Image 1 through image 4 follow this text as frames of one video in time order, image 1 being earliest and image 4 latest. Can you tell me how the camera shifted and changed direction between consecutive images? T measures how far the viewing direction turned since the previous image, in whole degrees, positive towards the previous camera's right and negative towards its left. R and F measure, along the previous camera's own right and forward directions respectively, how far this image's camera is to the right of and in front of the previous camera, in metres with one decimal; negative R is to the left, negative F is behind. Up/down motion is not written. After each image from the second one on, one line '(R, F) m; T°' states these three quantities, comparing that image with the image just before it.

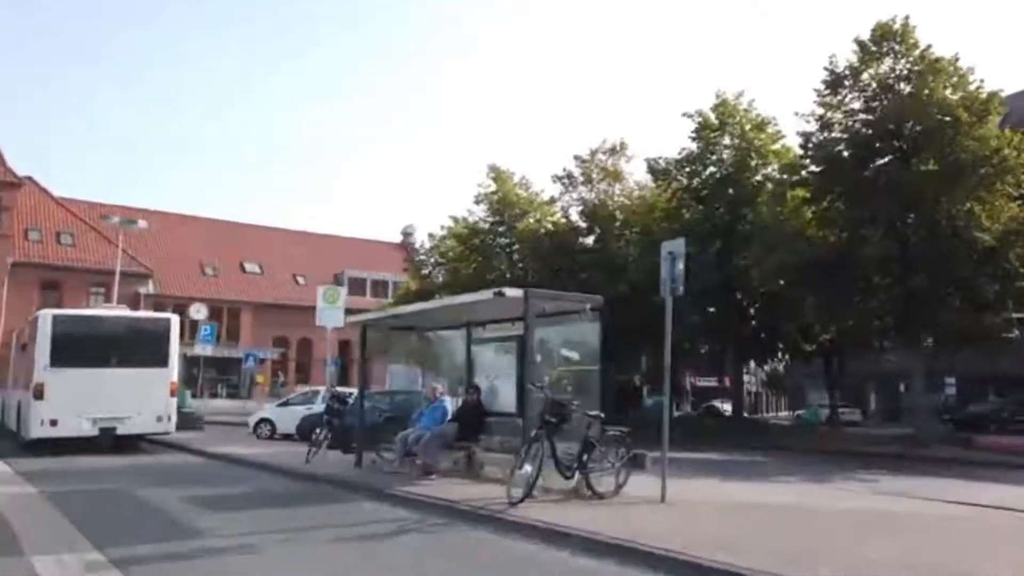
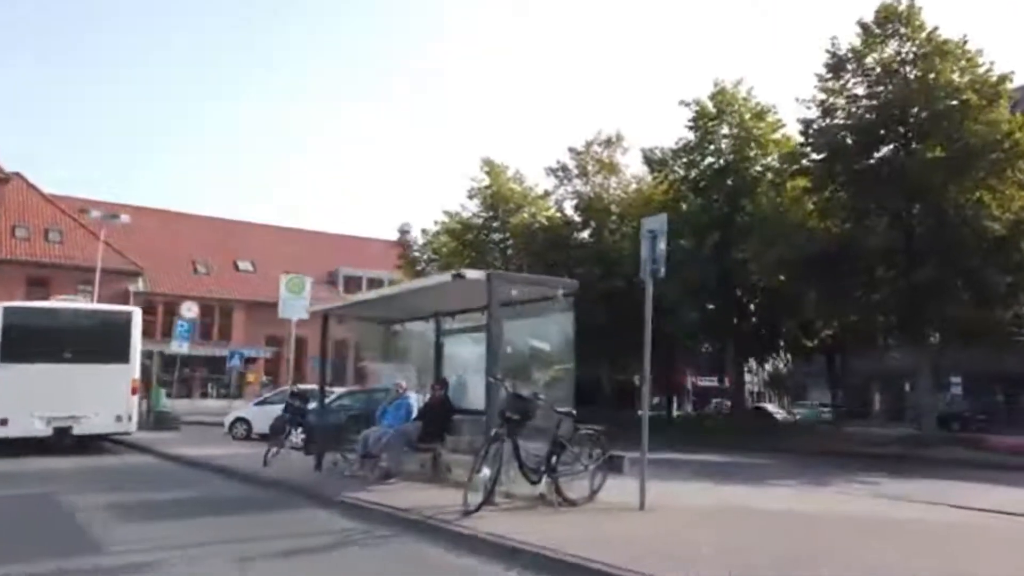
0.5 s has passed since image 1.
(+0.6, +1.3) m; 0°
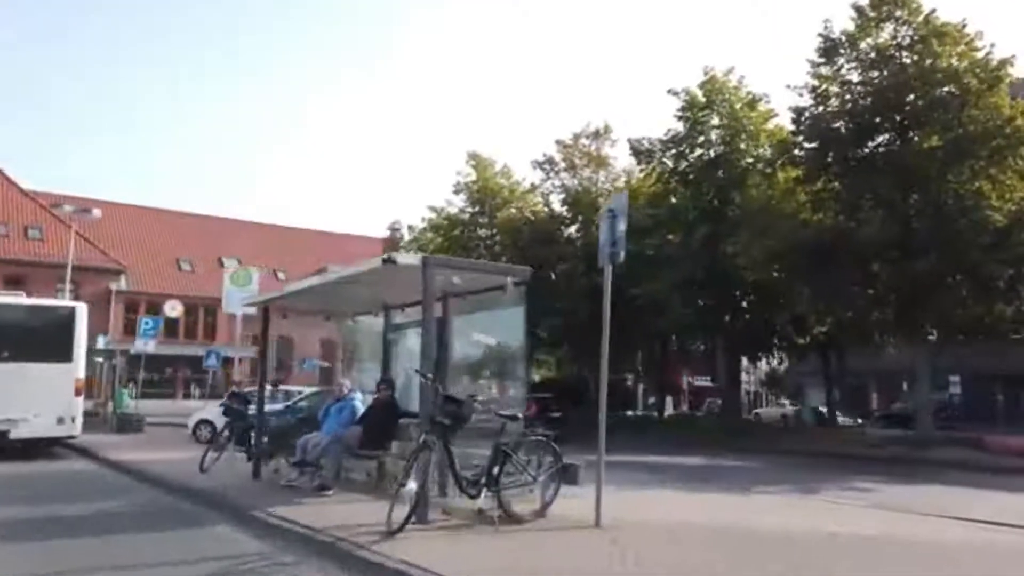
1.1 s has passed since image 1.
(+0.8, +1.3) m; 0°
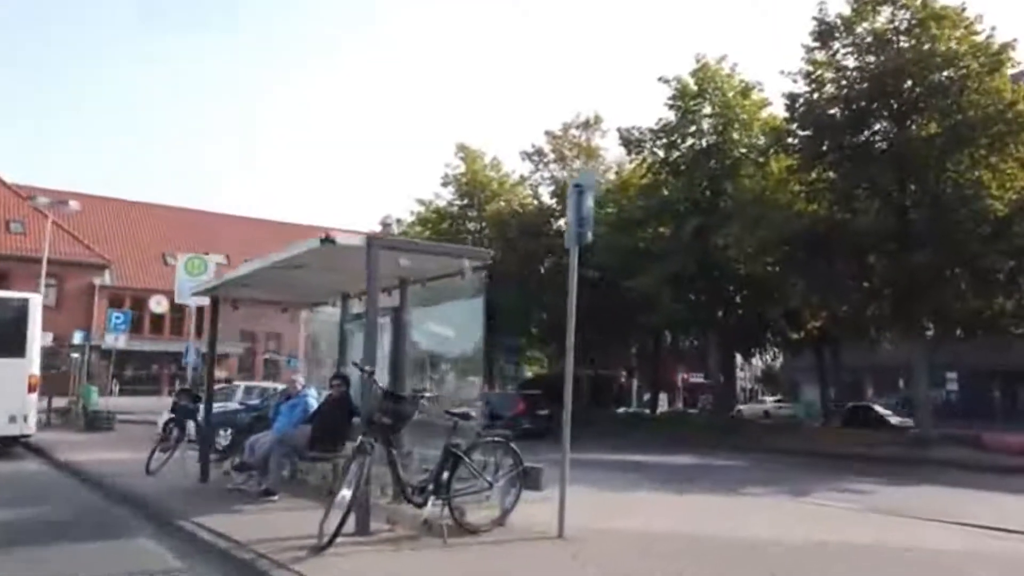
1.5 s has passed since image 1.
(+0.5, +1.0) m; 0°
